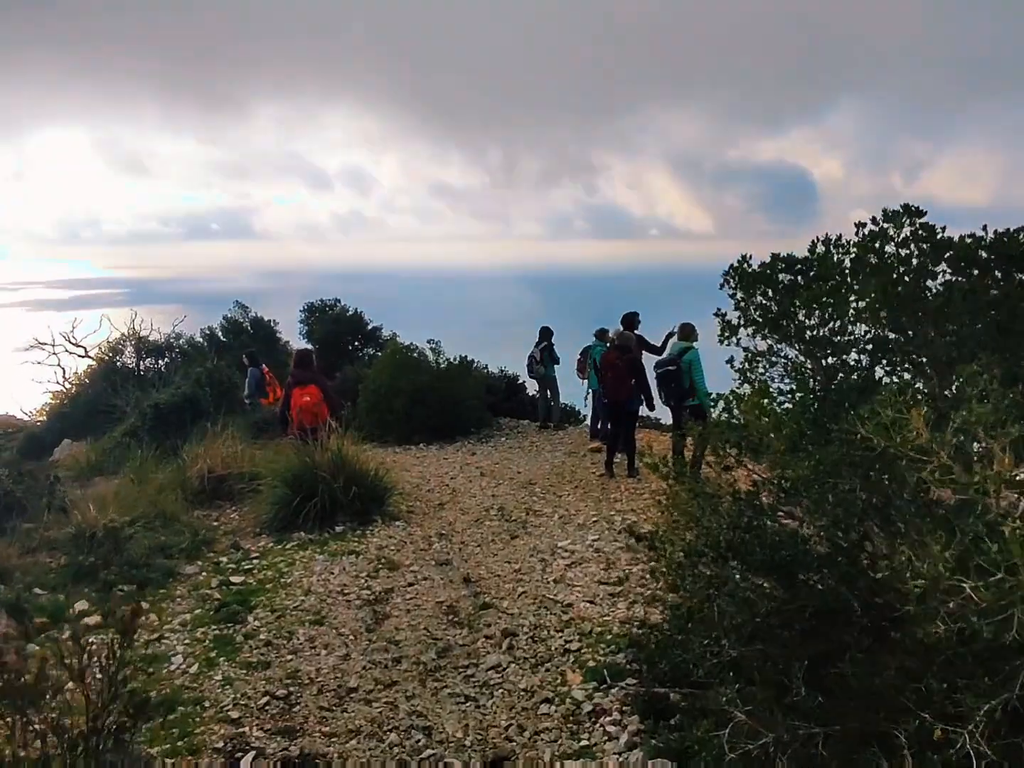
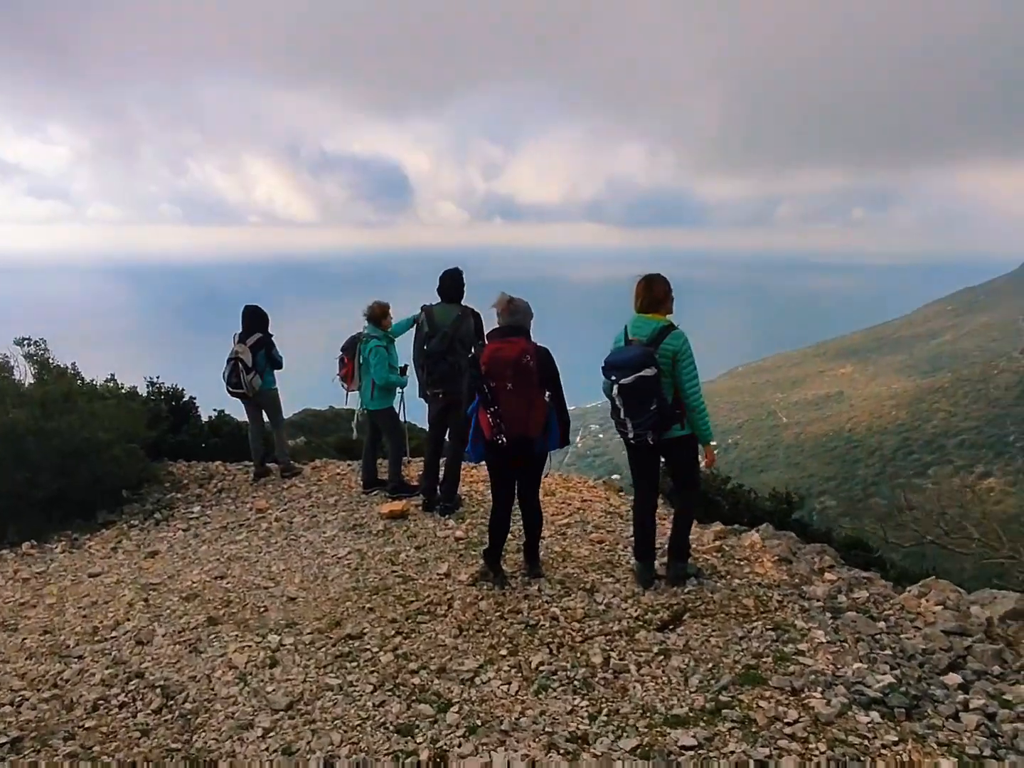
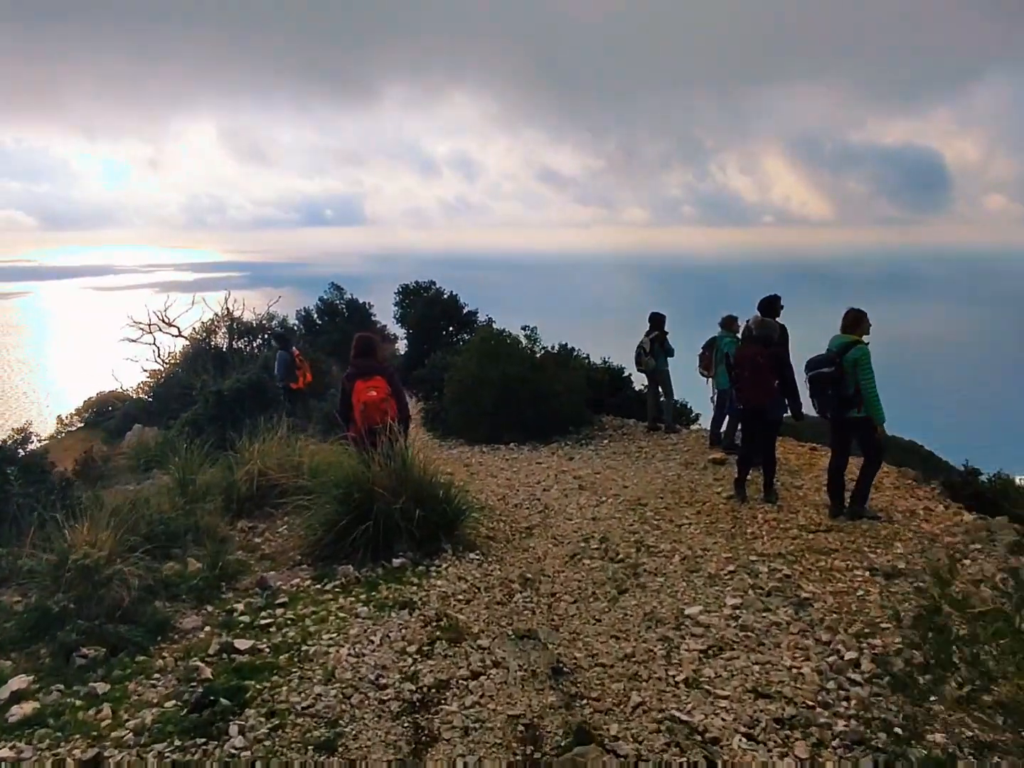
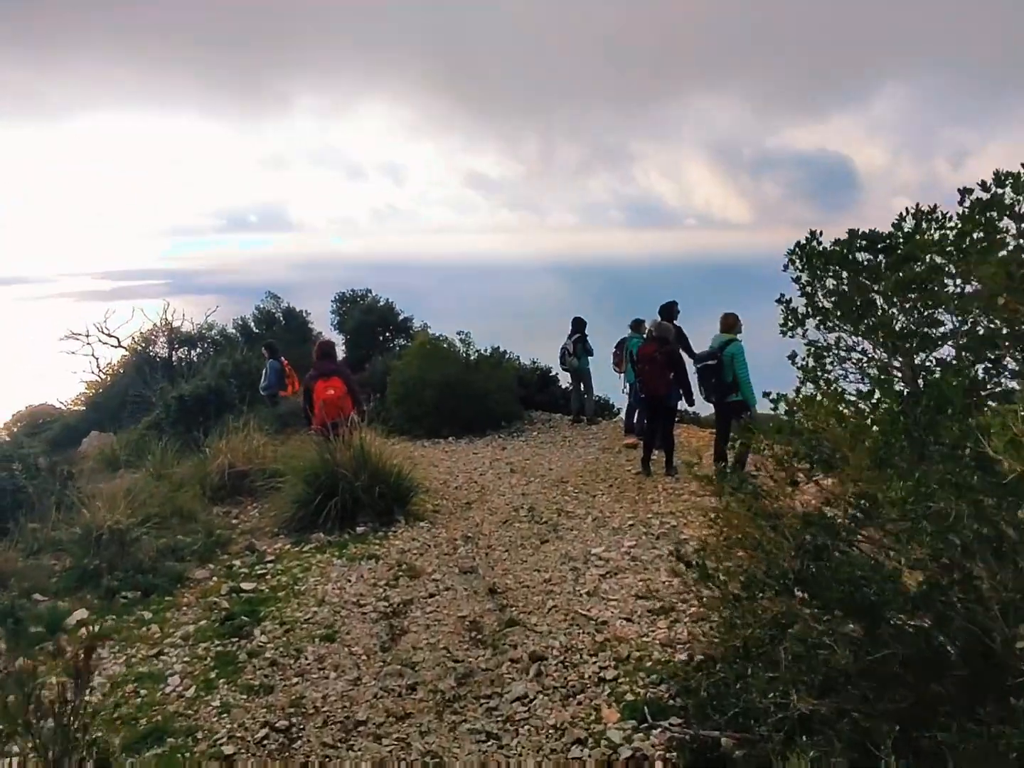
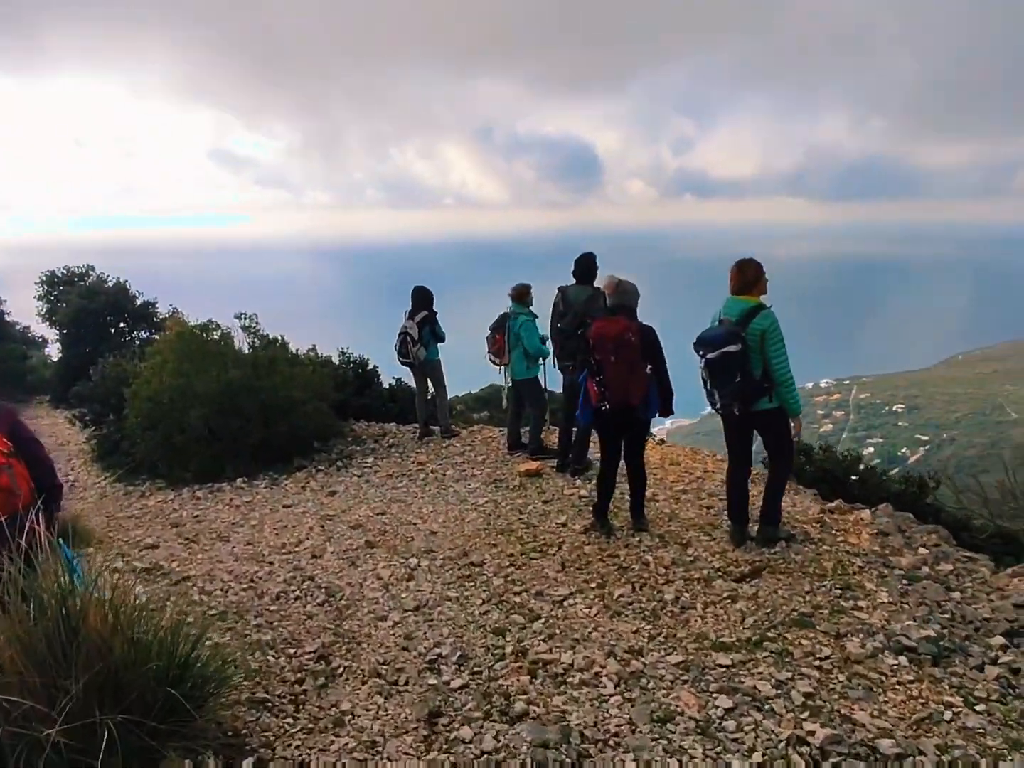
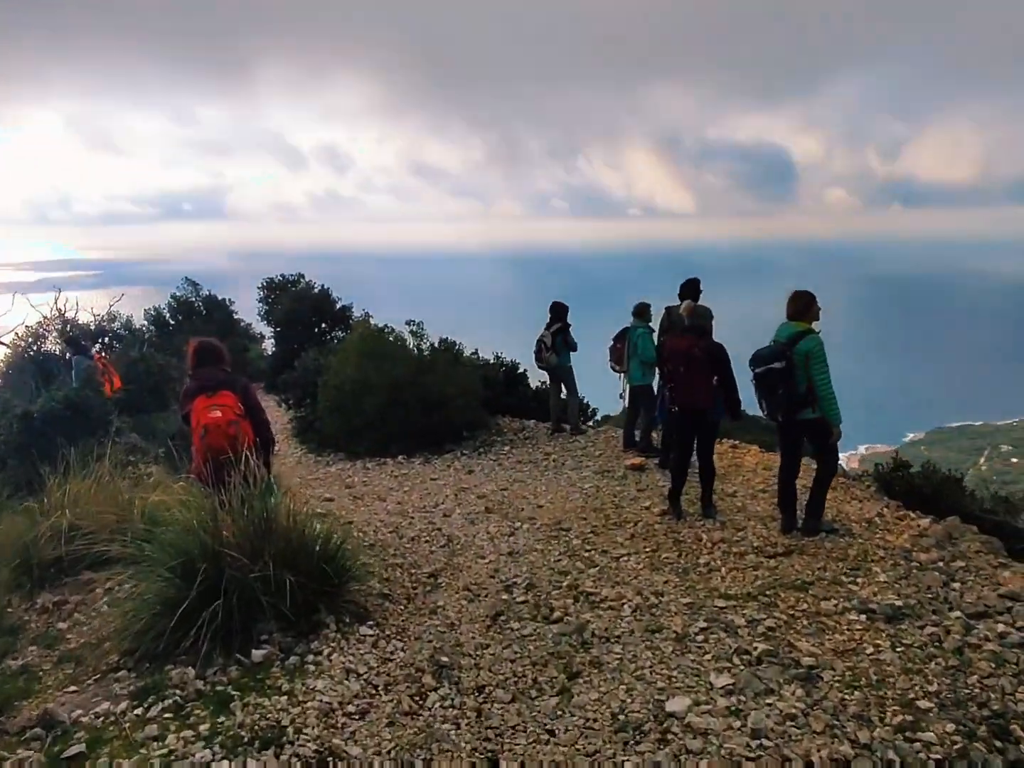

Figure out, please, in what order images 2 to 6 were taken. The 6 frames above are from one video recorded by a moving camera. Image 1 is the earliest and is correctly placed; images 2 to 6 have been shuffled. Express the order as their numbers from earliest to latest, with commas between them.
4, 3, 6, 5, 2
